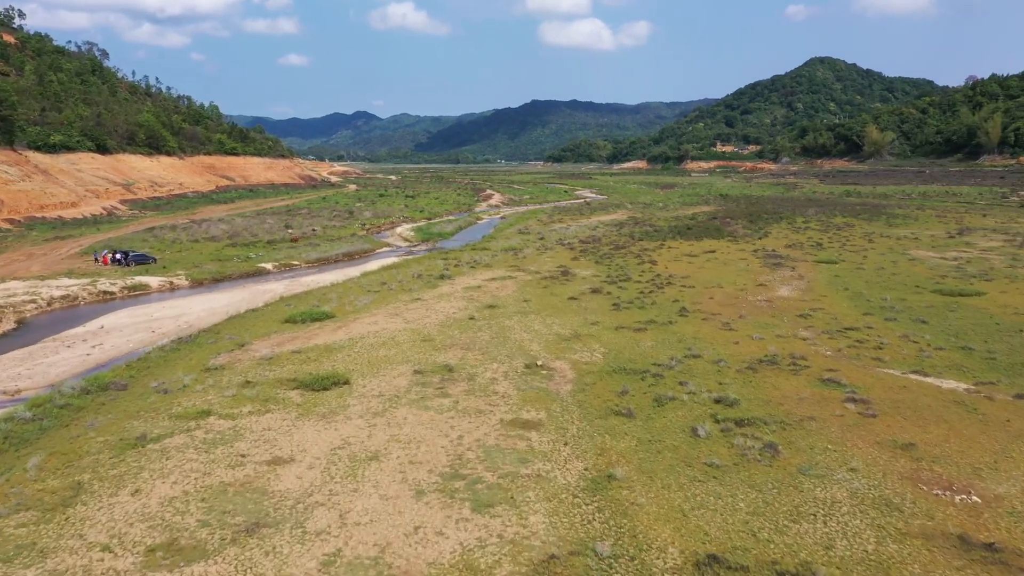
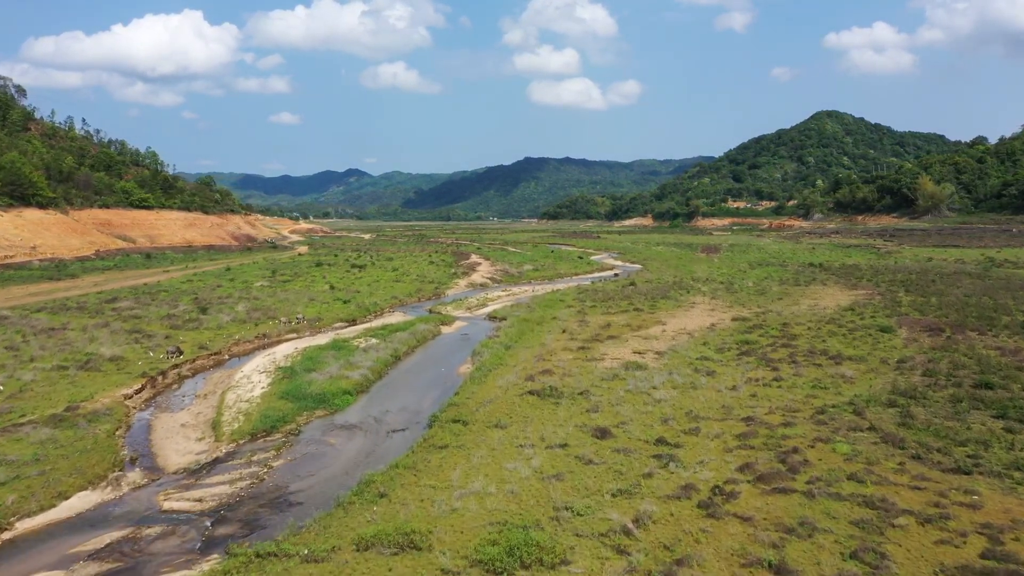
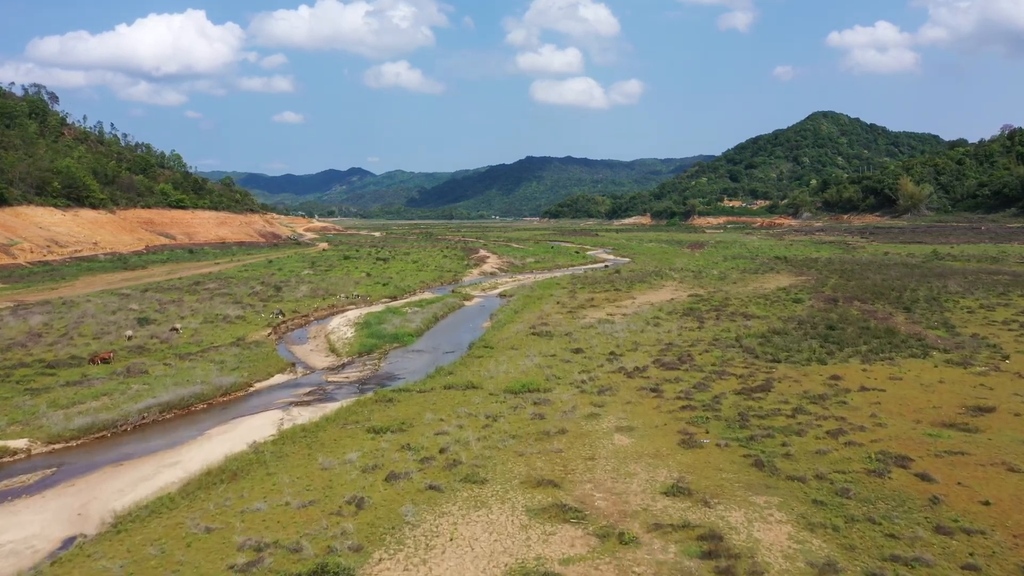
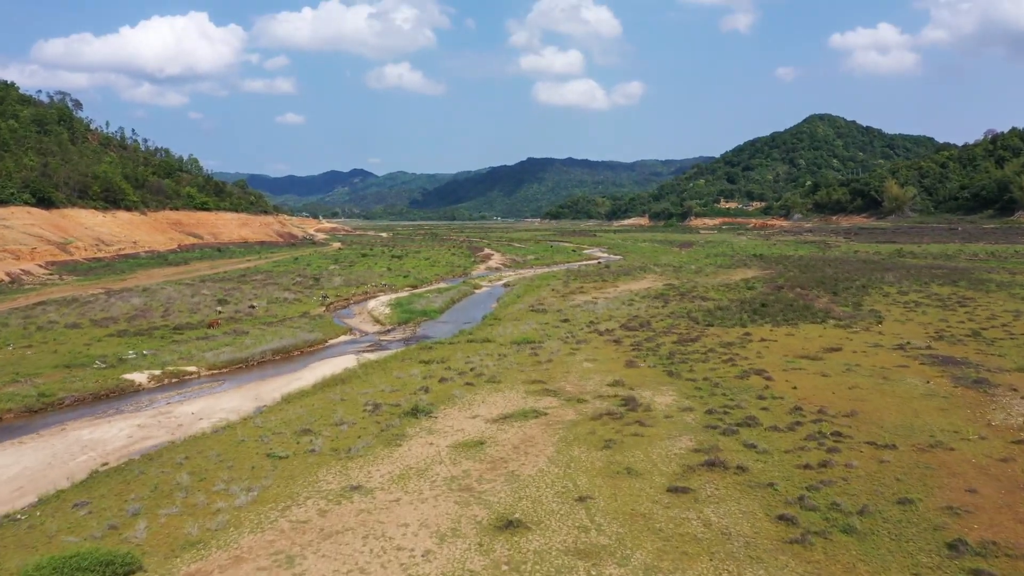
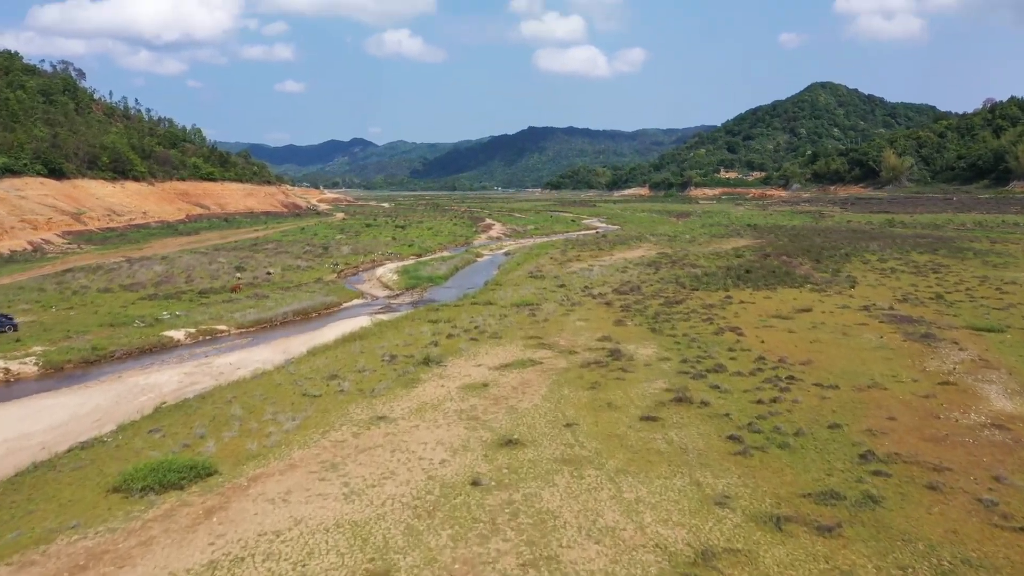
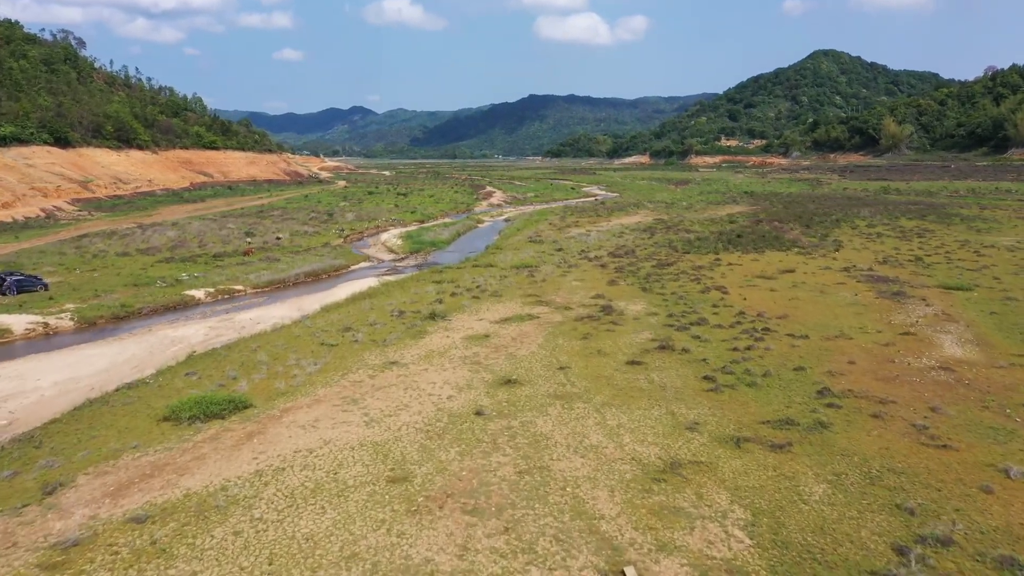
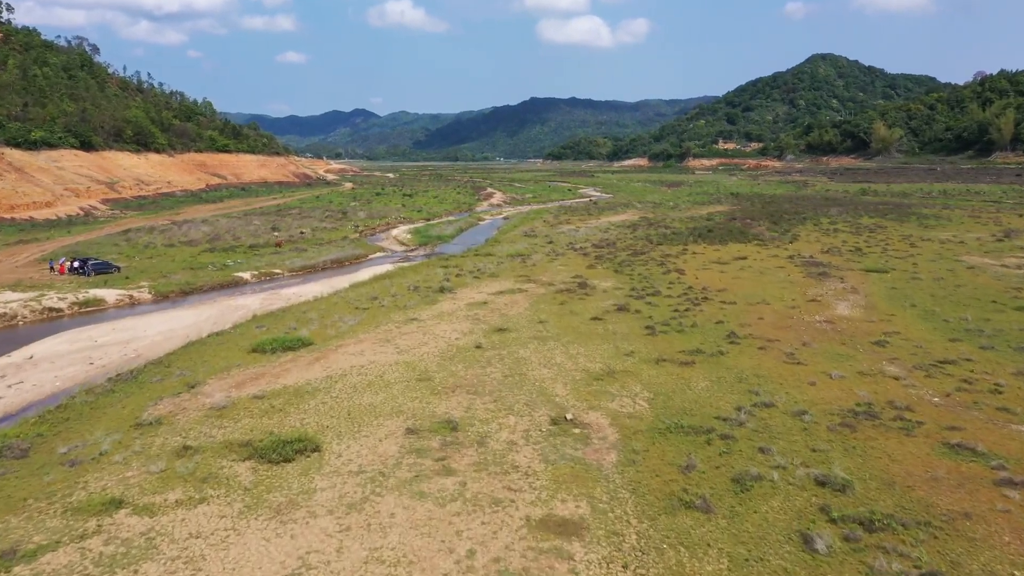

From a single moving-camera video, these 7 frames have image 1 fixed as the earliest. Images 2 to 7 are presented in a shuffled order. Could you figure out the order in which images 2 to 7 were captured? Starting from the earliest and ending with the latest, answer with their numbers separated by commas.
7, 6, 5, 4, 3, 2
